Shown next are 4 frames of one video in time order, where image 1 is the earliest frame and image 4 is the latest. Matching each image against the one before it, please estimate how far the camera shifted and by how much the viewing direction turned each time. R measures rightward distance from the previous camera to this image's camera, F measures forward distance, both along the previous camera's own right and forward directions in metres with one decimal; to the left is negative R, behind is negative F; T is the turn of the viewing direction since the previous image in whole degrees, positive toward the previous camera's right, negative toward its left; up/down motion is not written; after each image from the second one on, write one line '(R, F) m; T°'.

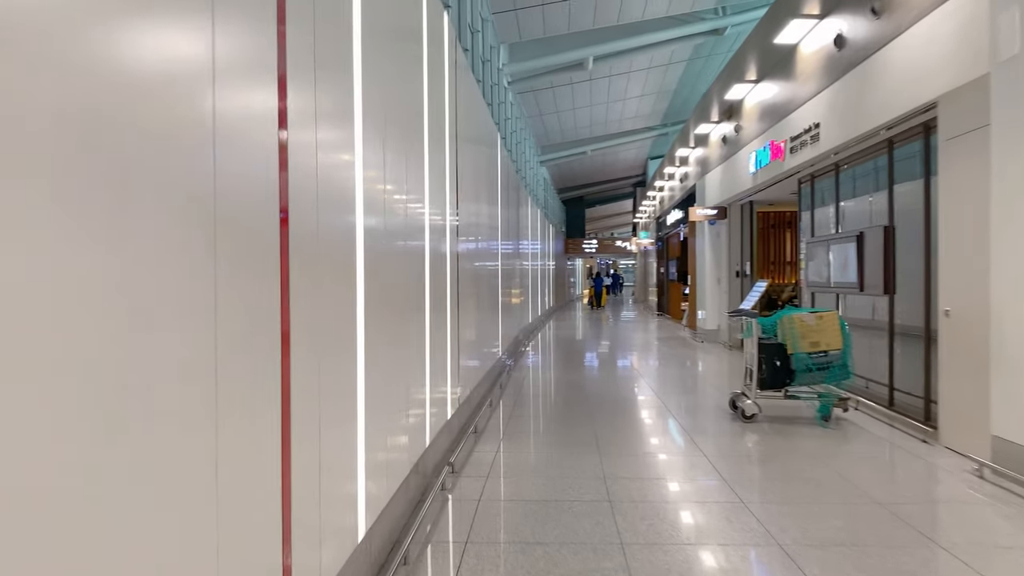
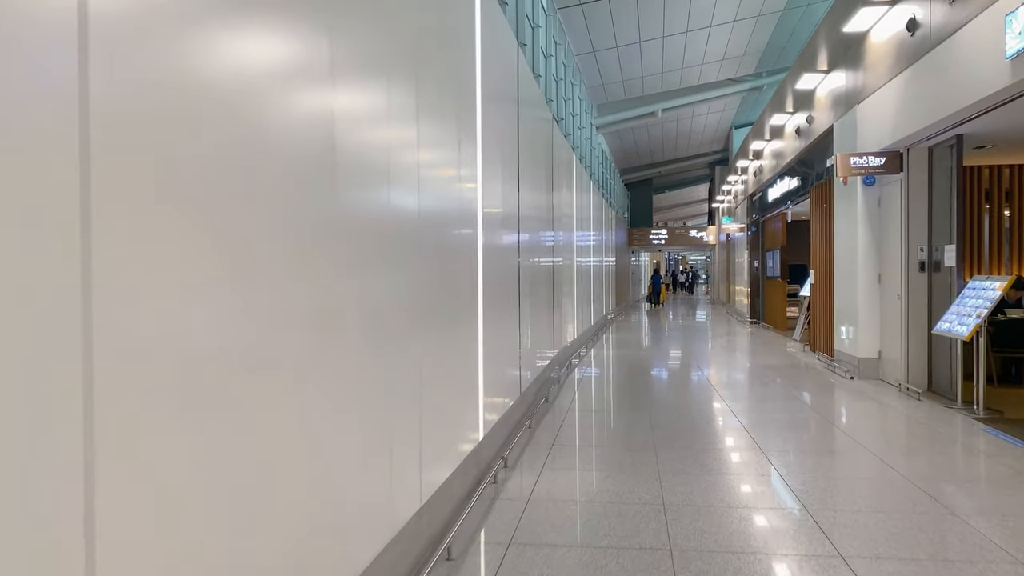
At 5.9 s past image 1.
(+0.3, +3.8) m; -5°
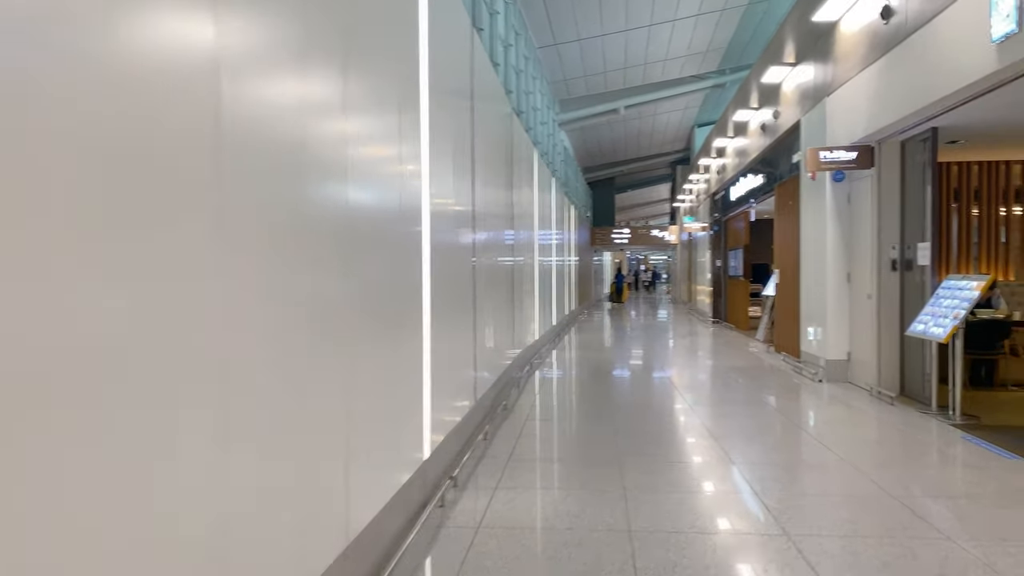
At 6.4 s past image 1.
(0.0, +0.3) m; +3°
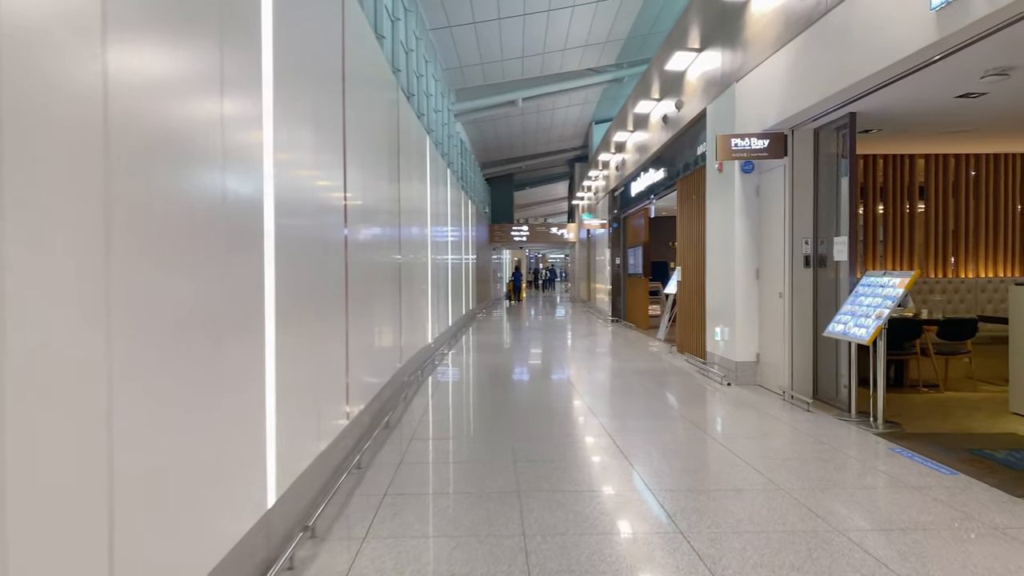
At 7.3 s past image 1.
(+0.1, +0.6) m; +7°
